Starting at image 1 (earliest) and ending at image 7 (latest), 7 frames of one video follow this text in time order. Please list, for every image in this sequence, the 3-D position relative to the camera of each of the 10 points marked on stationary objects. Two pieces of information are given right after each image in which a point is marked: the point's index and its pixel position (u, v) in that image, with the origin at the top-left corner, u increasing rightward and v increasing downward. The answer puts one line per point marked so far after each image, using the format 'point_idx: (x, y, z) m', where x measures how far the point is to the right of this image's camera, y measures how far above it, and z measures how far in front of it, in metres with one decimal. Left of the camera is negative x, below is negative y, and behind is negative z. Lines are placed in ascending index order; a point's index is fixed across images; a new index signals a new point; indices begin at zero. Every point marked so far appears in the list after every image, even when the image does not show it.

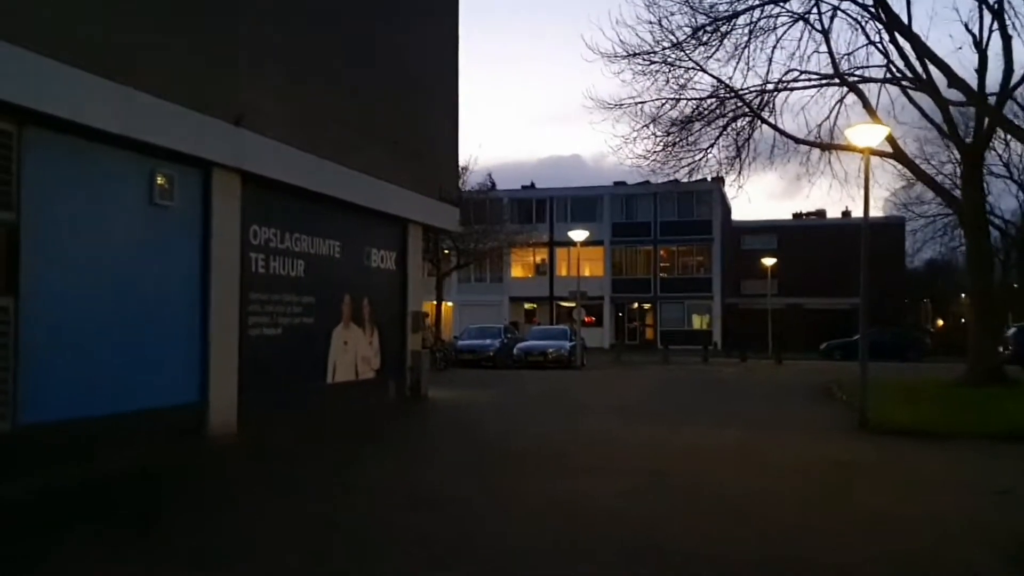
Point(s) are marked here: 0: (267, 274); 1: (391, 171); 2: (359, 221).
0: (-3.6, +0.2, +14.3) m
1: (-2.3, +2.2, +18.5) m
2: (-2.7, +1.2, +17.3) m
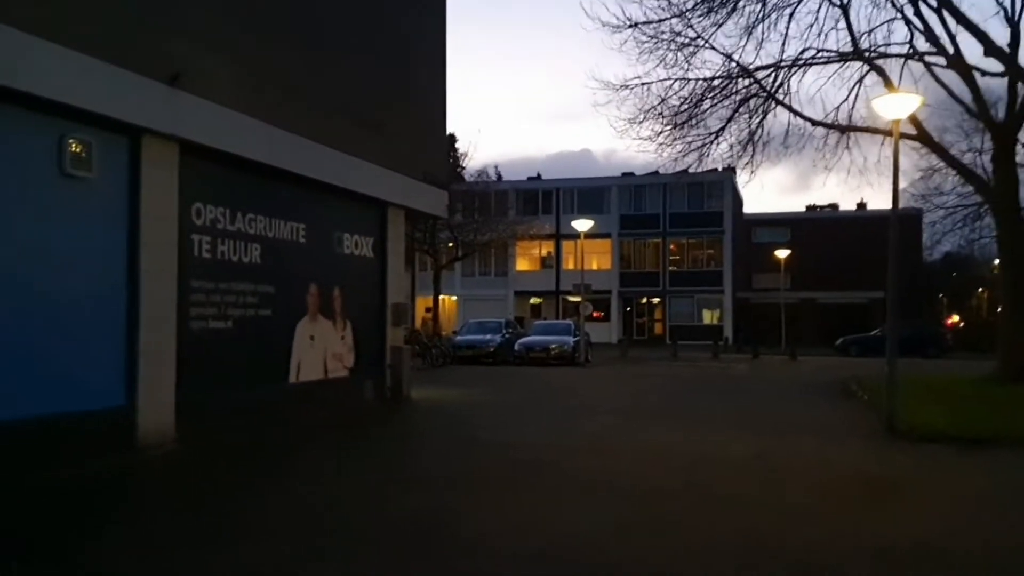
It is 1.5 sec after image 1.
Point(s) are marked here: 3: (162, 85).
0: (-3.8, +0.4, +12.5) m
1: (-2.5, +2.4, +16.7) m
2: (-2.9, +1.4, +15.6) m
3: (-4.0, +2.3, +11.3) m
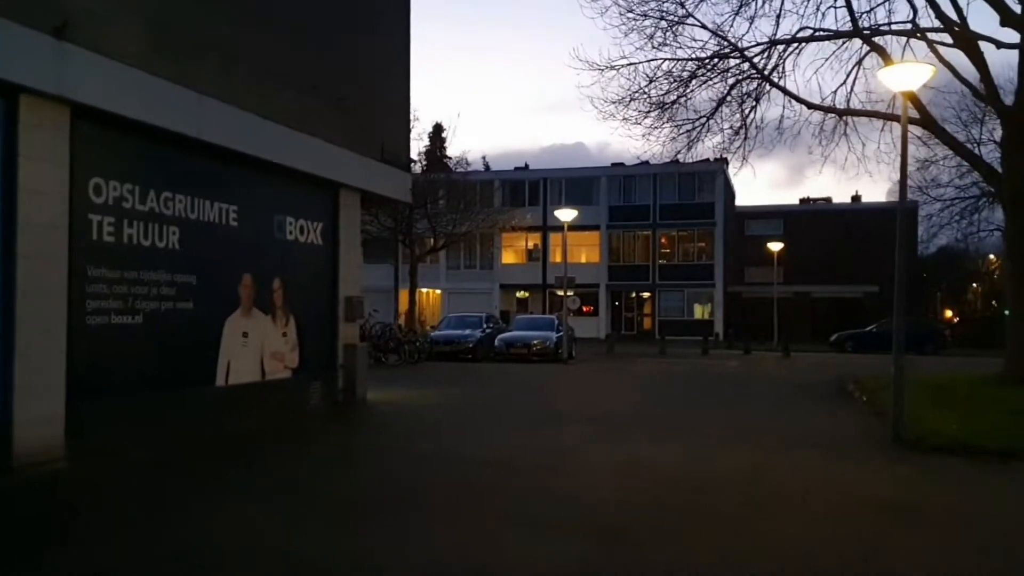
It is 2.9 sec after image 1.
0: (-4.3, +0.5, +10.8) m
1: (-3.0, +2.5, +14.9) m
2: (-3.5, +1.5, +13.8) m
3: (-4.5, +2.4, +9.5) m
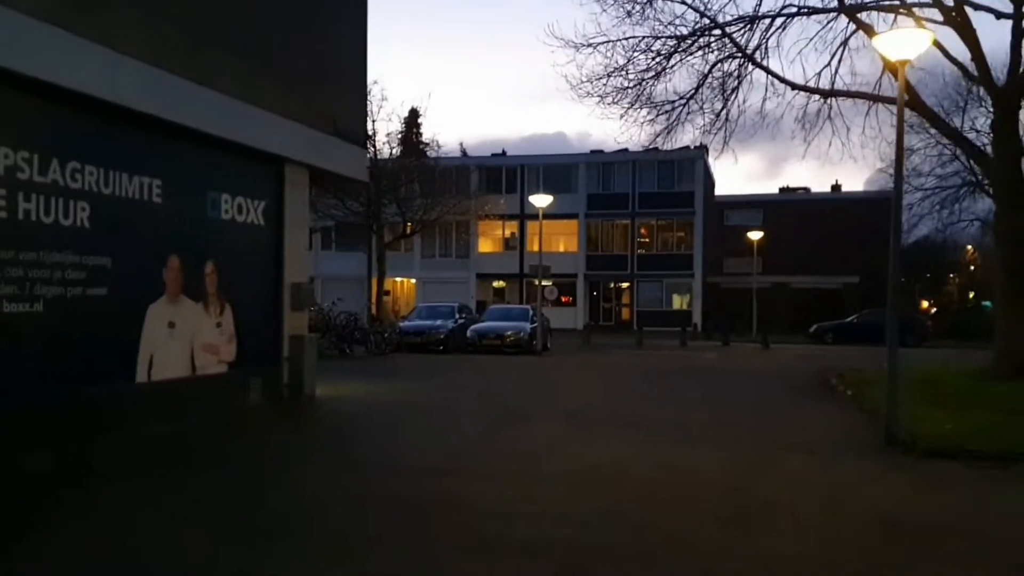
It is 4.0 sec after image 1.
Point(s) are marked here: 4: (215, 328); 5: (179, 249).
0: (-4.8, +0.6, +9.4) m
1: (-3.5, +2.7, +13.5) m
2: (-4.0, +1.7, +12.4) m
3: (-4.9, +2.6, +8.1) m
4: (-3.8, -0.5, +12.7) m
5: (-4.0, +0.5, +12.0) m
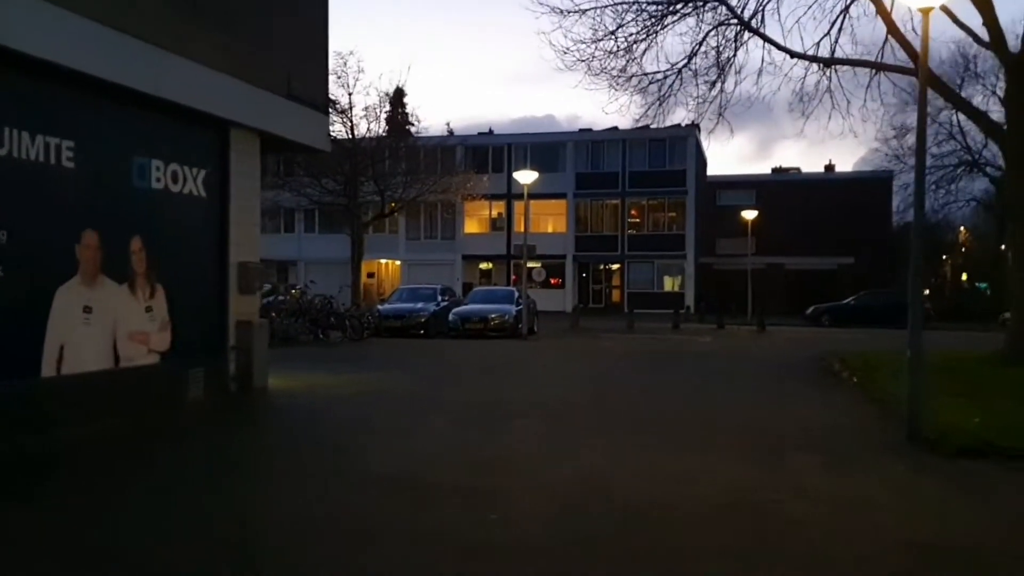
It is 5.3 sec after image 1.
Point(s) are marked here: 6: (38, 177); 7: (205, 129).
0: (-5.1, +0.8, +7.7) m
1: (-3.8, +3.0, +11.9) m
2: (-4.3, +1.9, +10.8) m
3: (-5.2, +2.7, +6.4) m
4: (-4.2, -0.3, +11.1) m
5: (-4.4, +0.7, +10.4) m
6: (-4.6, +1.1, +9.5) m
7: (-3.8, +2.0, +12.4) m
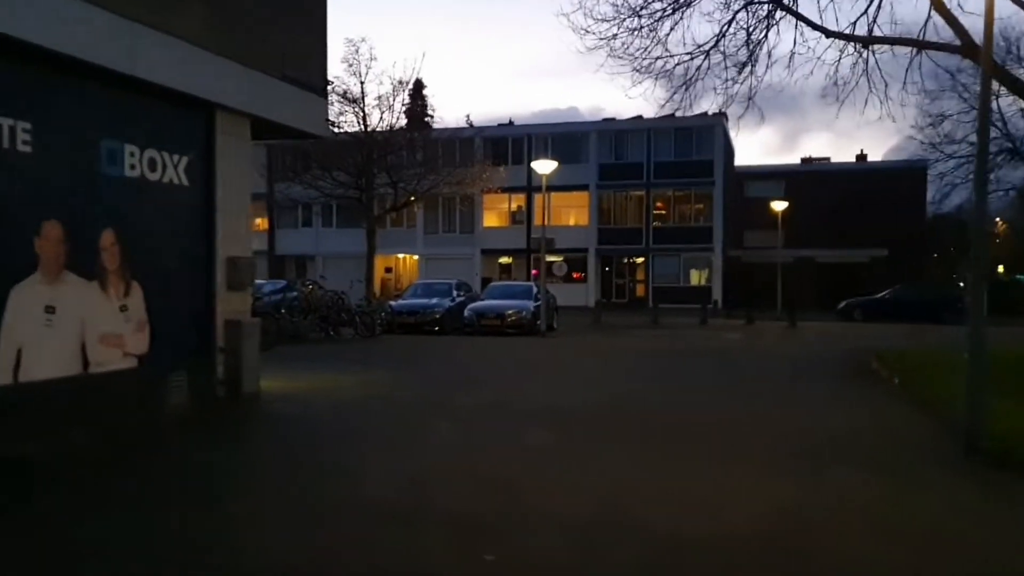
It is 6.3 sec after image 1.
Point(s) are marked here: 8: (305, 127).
0: (-5.0, +0.8, +6.8) m
1: (-3.7, +3.0, +10.8) m
2: (-4.2, +1.9, +9.8) m
3: (-5.2, +2.7, +5.4) m
4: (-4.0, -0.3, +10.1) m
5: (-4.3, +0.7, +9.4) m
6: (-4.5, +1.1, +8.5) m
7: (-3.7, +2.0, +11.4) m
8: (-2.9, +2.2, +13.5) m
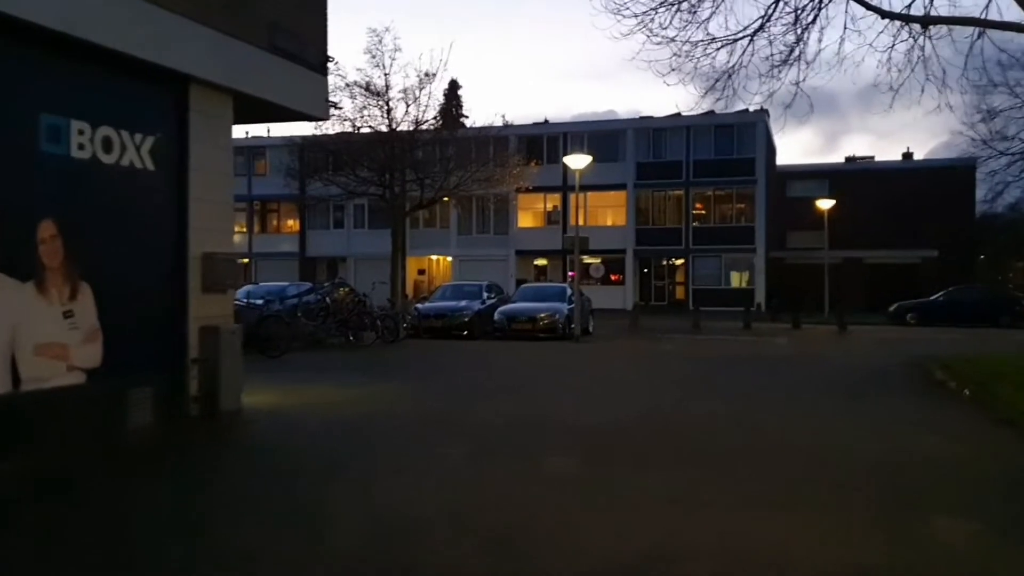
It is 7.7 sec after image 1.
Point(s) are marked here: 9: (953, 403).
0: (-5.0, +0.8, +5.2) m
1: (-3.6, +3.0, +9.3) m
2: (-4.1, +1.9, +8.2) m
3: (-5.3, +2.7, +3.9) m
4: (-3.9, -0.3, +8.6) m
5: (-4.2, +0.7, +7.8) m
6: (-4.4, +1.1, +7.0) m
7: (-3.5, +2.0, +9.8) m
8: (-2.6, +2.2, +11.9) m
9: (+6.7, -1.7, +15.1) m
